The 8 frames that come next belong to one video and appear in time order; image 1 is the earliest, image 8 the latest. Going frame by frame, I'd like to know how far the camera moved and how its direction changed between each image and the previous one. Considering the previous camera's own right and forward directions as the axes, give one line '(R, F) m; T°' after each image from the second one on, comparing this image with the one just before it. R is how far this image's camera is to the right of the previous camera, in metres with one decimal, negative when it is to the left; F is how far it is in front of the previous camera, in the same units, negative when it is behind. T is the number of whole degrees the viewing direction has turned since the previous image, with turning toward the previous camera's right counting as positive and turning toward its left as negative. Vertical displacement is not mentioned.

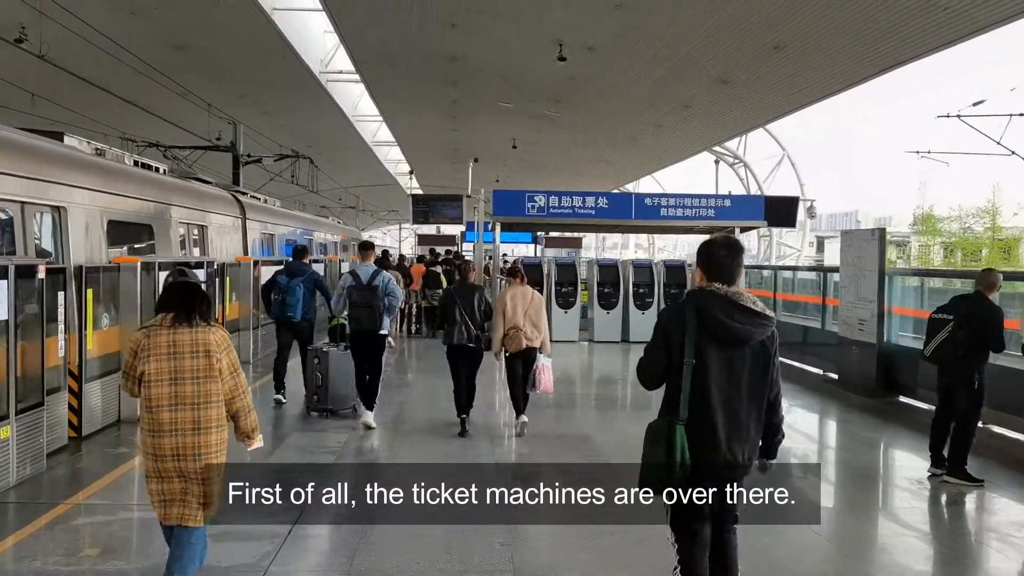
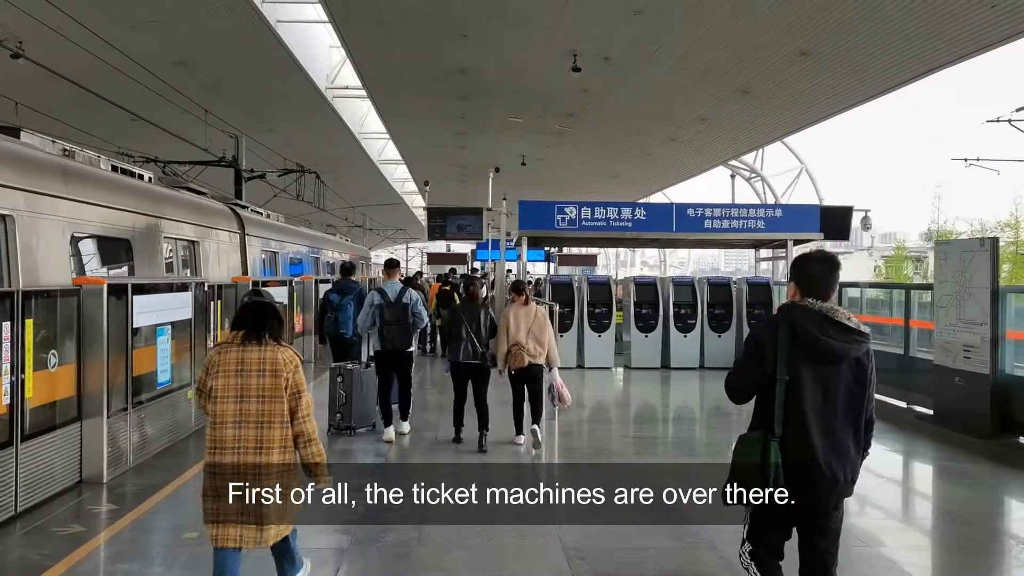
(-0.1, +0.5) m; 0°
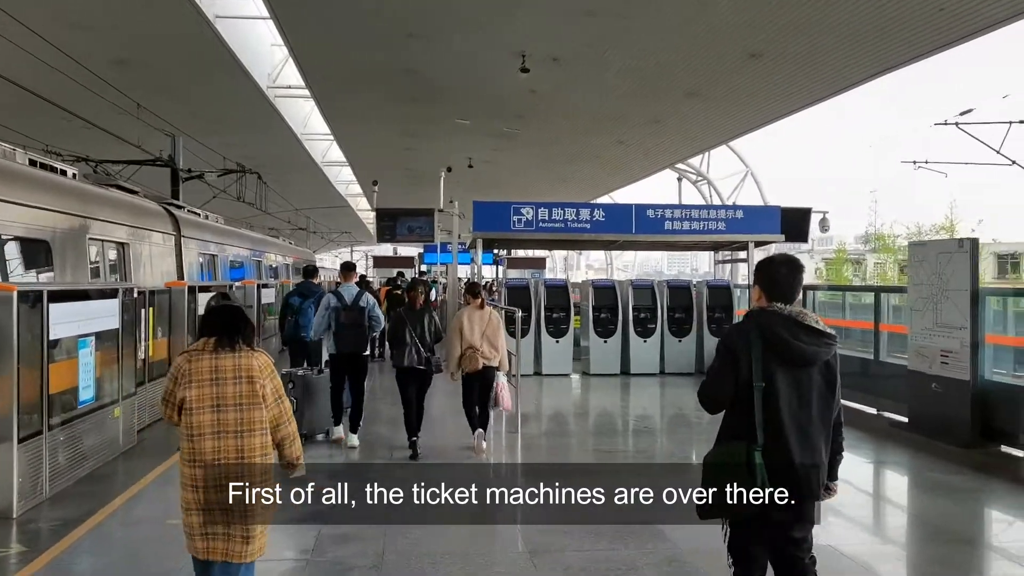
(0.0, +0.2) m; +4°
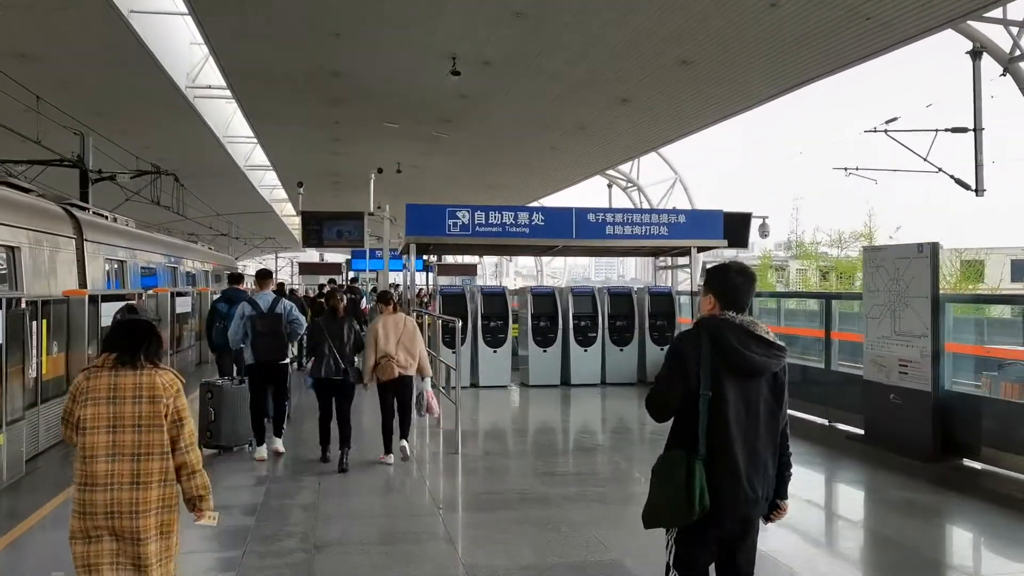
(0.0, +0.2) m; +5°
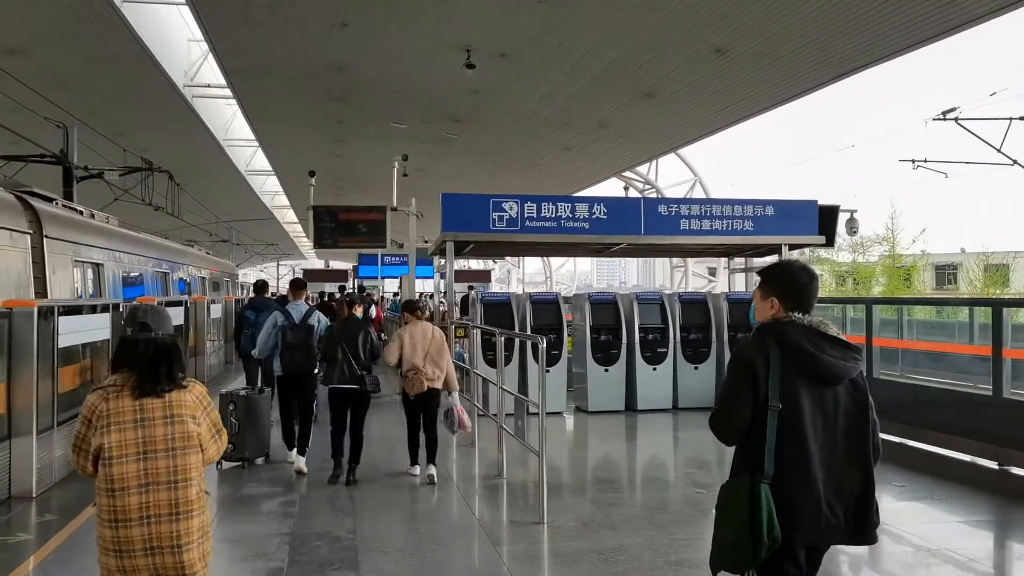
(-0.2, +0.7) m; 0°
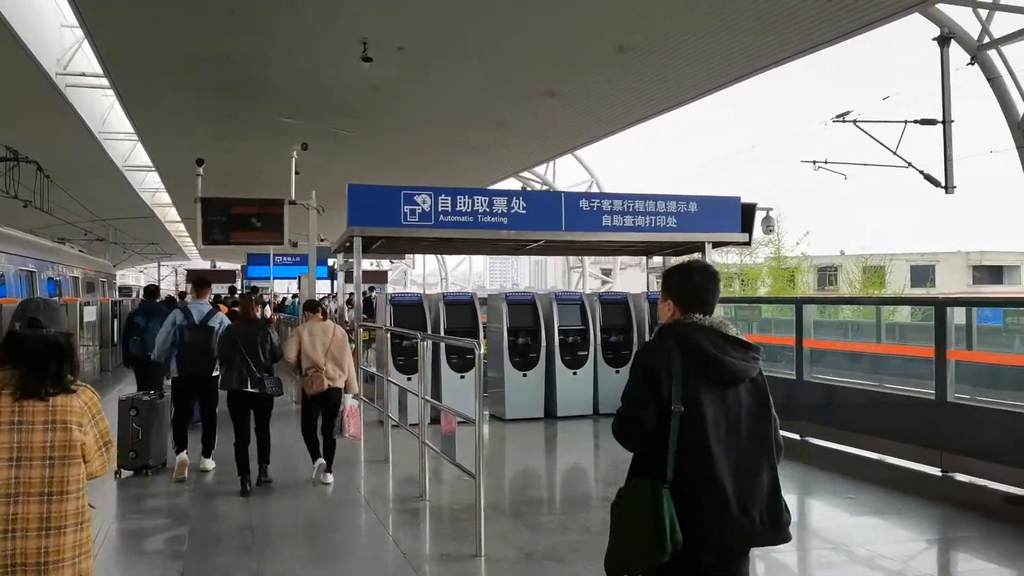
(-0.1, +0.3) m; +7°
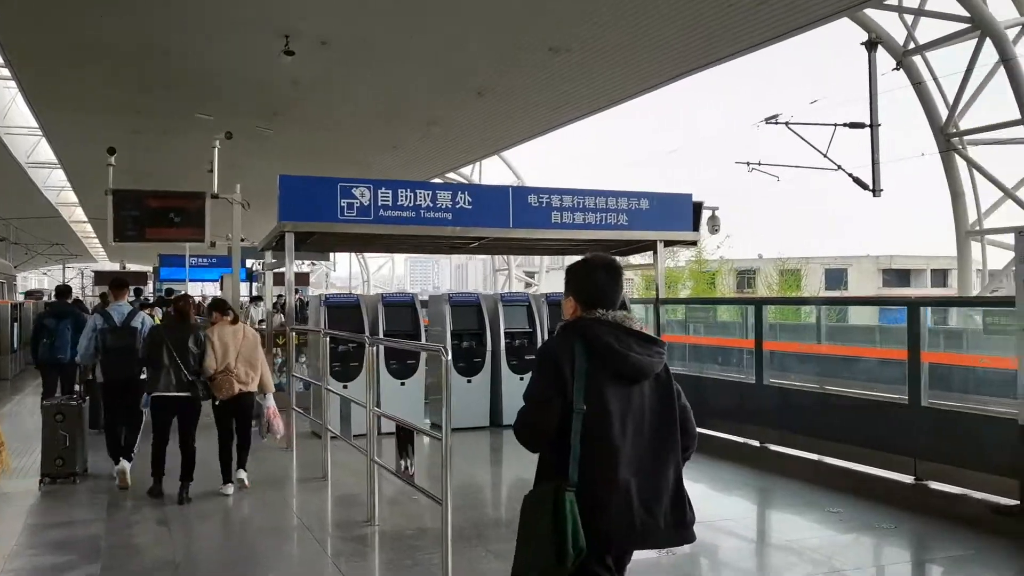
(-0.1, +0.2) m; +5°
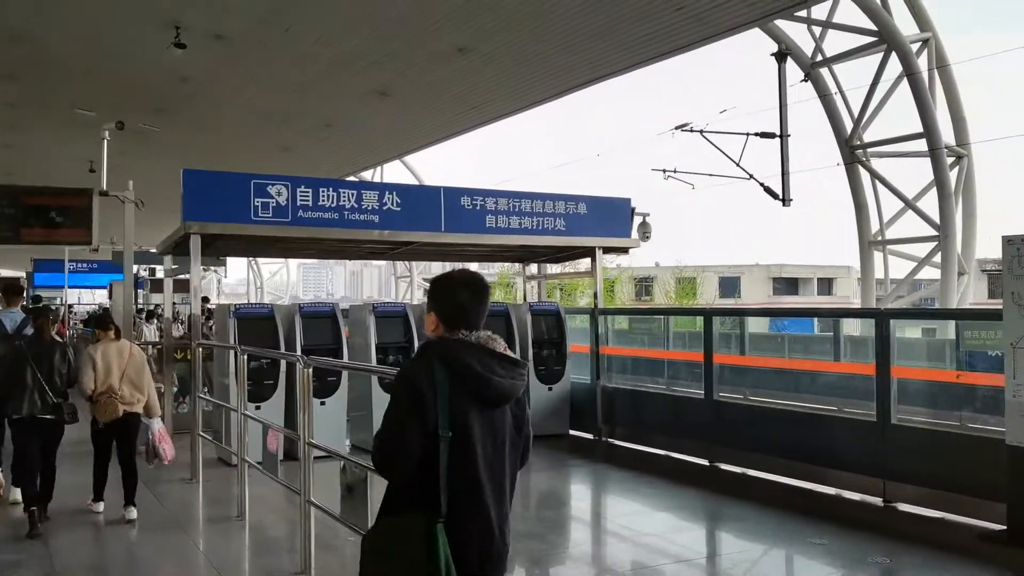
(-0.1, +0.3) m; +7°
